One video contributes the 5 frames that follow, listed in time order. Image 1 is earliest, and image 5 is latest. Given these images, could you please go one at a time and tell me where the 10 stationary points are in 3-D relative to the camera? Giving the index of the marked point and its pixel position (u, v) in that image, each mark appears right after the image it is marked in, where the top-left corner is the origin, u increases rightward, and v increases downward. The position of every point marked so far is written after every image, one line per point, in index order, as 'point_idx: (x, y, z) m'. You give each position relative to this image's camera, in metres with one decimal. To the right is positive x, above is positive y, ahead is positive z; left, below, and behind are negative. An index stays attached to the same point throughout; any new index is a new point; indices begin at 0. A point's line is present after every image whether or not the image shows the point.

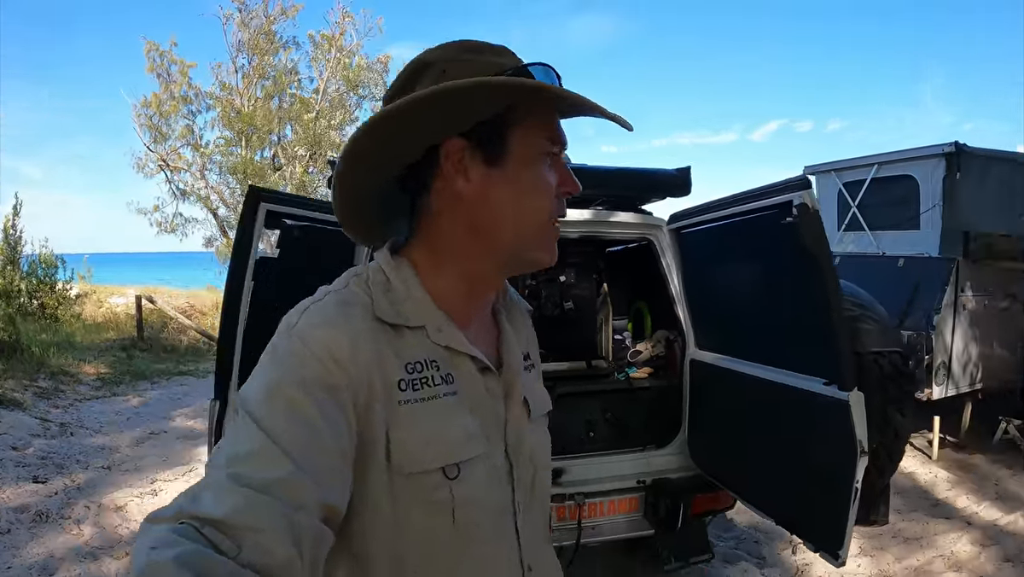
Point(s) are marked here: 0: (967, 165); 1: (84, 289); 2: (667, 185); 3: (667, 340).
0: (+3.9, +1.0, +5.4) m
1: (-11.5, 0.0, +17.0) m
2: (+0.8, +0.5, +3.3) m
3: (+0.8, -0.3, +3.2) m
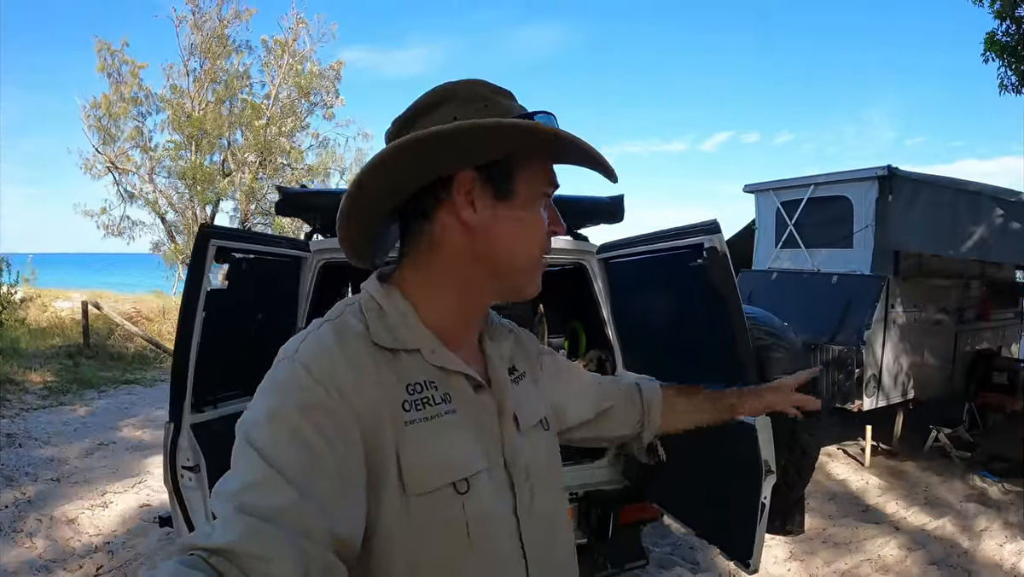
0: (+3.5, +0.9, +5.7) m
1: (-12.6, -0.1, +16.4) m
2: (+0.5, +0.4, +3.4) m
3: (+0.5, -0.4, +3.3) m
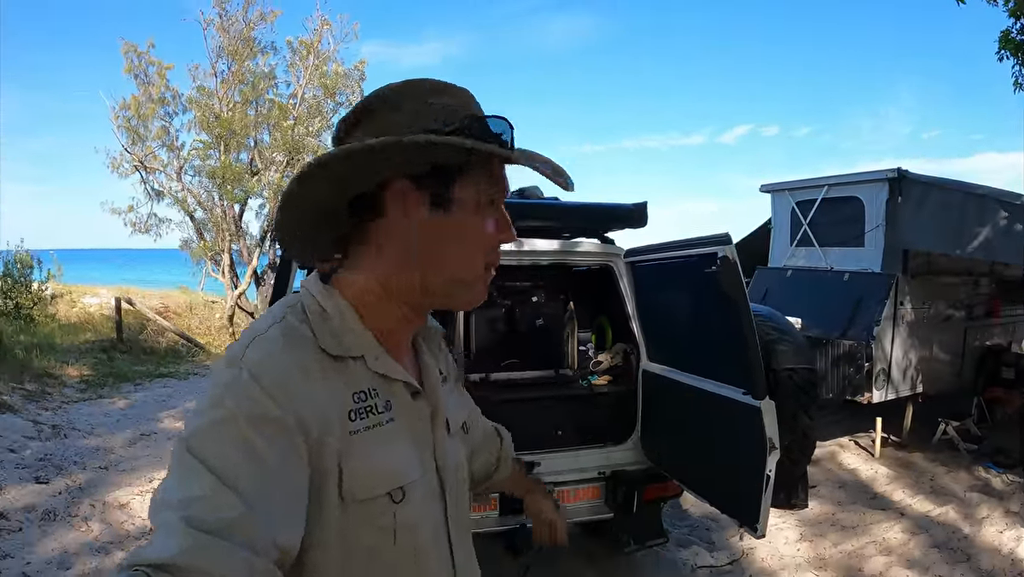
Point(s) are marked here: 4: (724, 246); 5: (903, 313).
0: (+3.7, +0.9, +5.9) m
1: (-12.1, -0.1, +17.0) m
2: (+0.7, +0.4, +3.7) m
3: (+0.7, -0.4, +3.6) m
4: (+0.7, +0.2, +2.2) m
5: (+3.6, -0.2, +5.8) m
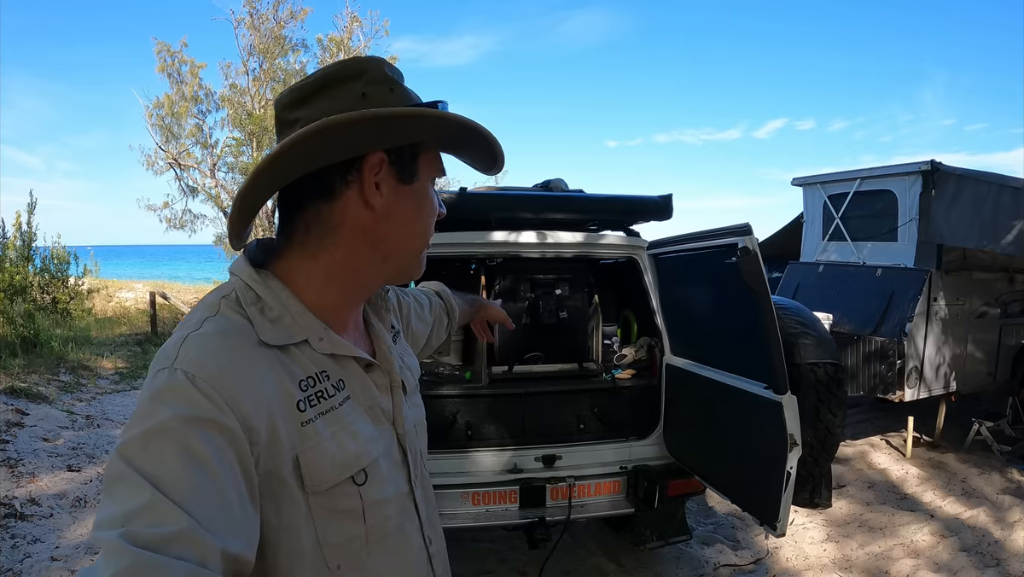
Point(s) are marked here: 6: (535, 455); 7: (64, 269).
0: (+3.9, +1.0, +5.8) m
1: (-11.4, +0.1, +17.4) m
2: (+0.8, +0.4, +3.7) m
3: (+0.8, -0.3, +3.6) m
4: (+0.8, +0.2, +2.2) m
5: (+3.8, -0.2, +5.6) m
6: (+0.1, -0.8, +3.2) m
7: (-9.6, +0.4, +13.6) m
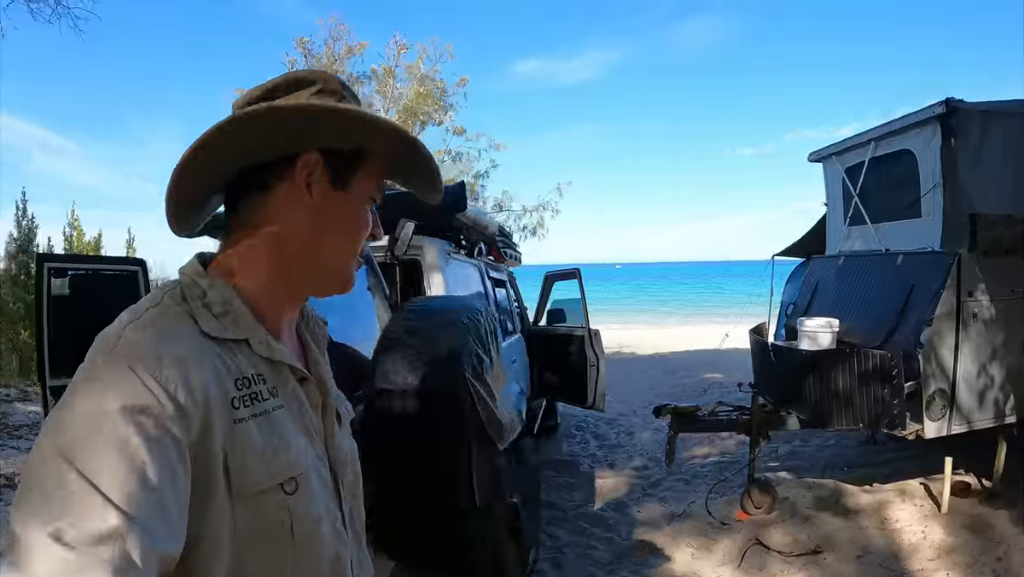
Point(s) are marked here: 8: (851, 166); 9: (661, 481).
0: (+3.1, +1.0, +4.2) m
1: (-9.8, -0.6, +18.4) m
2: (-0.3, +0.5, +2.7) m
3: (-0.4, -0.3, +2.6) m
4: (-0.6, +0.2, +1.2) m
5: (+3.0, -0.1, +4.1) m
6: (-1.1, -0.8, +2.3) m
7: (-8.7, -0.1, +14.3) m
8: (+2.9, +1.1, +5.4) m
9: (+1.4, -1.8, +5.9) m
